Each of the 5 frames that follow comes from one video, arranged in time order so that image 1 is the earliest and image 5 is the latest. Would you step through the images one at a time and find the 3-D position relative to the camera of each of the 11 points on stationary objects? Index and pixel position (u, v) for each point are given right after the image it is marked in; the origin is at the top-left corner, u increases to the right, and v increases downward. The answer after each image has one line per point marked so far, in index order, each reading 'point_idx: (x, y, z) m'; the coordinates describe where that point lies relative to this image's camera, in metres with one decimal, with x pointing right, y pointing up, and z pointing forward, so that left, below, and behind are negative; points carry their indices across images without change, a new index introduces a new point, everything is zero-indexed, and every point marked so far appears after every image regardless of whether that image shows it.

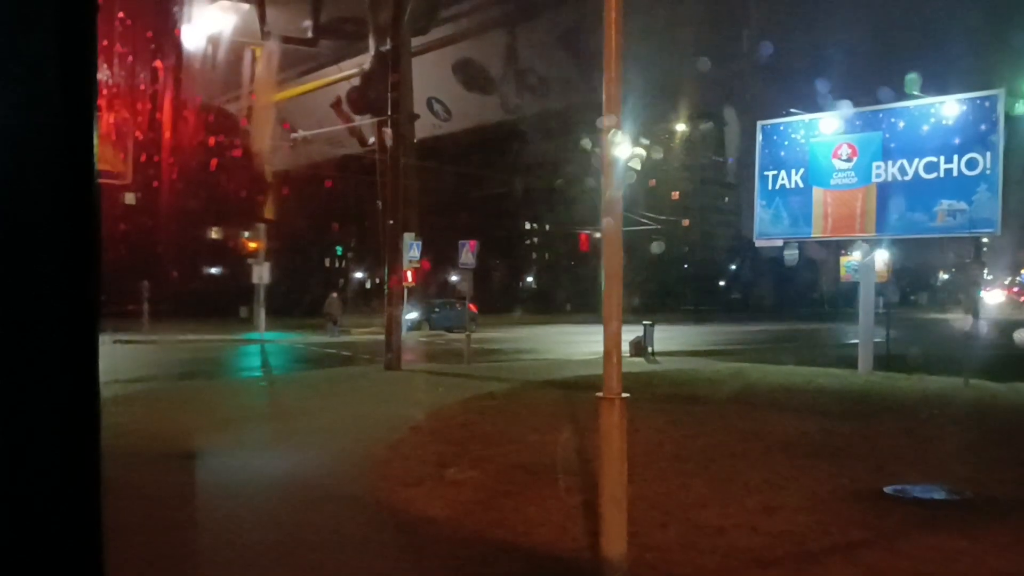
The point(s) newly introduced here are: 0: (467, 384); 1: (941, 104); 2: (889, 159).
0: (-0.7, -1.7, +17.5) m
1: (+8.2, +3.5, +19.1) m
2: (+7.6, +2.6, +19.7) m
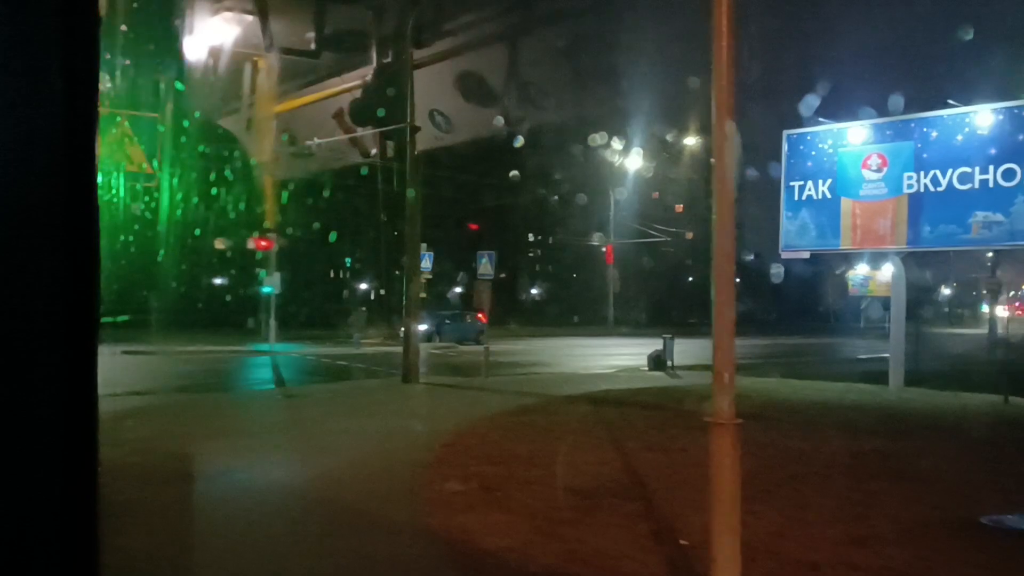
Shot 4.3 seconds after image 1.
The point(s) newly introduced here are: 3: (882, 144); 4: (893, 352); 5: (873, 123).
0: (-0.4, -1.9, +17.0) m
1: (+8.6, +3.2, +18.7) m
2: (+8.0, +2.3, +19.3) m
3: (+7.4, +2.8, +19.7) m
4: (+6.4, -1.1, +16.6) m
5: (+7.1, +3.2, +19.7) m
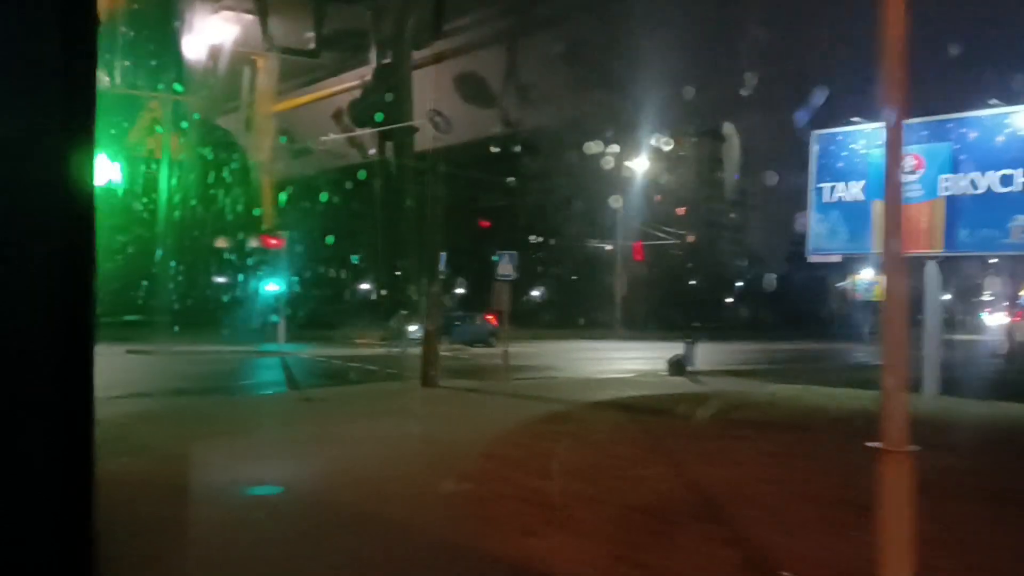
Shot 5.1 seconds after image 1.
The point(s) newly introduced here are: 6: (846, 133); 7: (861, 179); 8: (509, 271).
0: (-0.1, -1.9, +16.5) m
1: (+9.0, +3.1, +18.2) m
2: (+8.3, +2.2, +18.9) m
3: (+7.8, +2.7, +19.2) m
4: (+6.7, -1.2, +16.1) m
5: (+7.5, +3.1, +19.2) m
6: (+6.6, +3.1, +20.2) m
7: (+6.9, +2.2, +20.0) m
8: (0.0, +0.3, +18.2) m
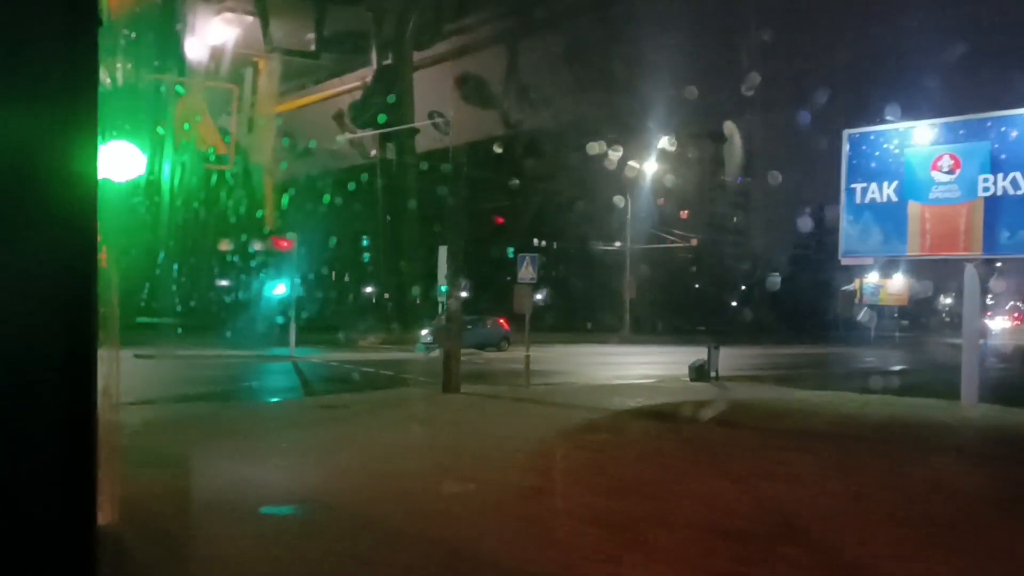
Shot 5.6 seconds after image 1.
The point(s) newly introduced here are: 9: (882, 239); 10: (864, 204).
0: (+0.3, -2.0, +16.0) m
1: (+9.3, +3.1, +17.8) m
2: (+8.7, +2.1, +18.4) m
3: (+8.1, +2.7, +18.7) m
4: (+7.1, -1.2, +15.6) m
5: (+7.8, +3.1, +18.7) m
6: (+7.0, +3.0, +19.7) m
7: (+7.2, +2.1, +19.5) m
8: (+0.3, +0.3, +17.7) m
9: (+7.1, +1.0, +19.7) m
10: (+6.8, +1.7, +20.0) m
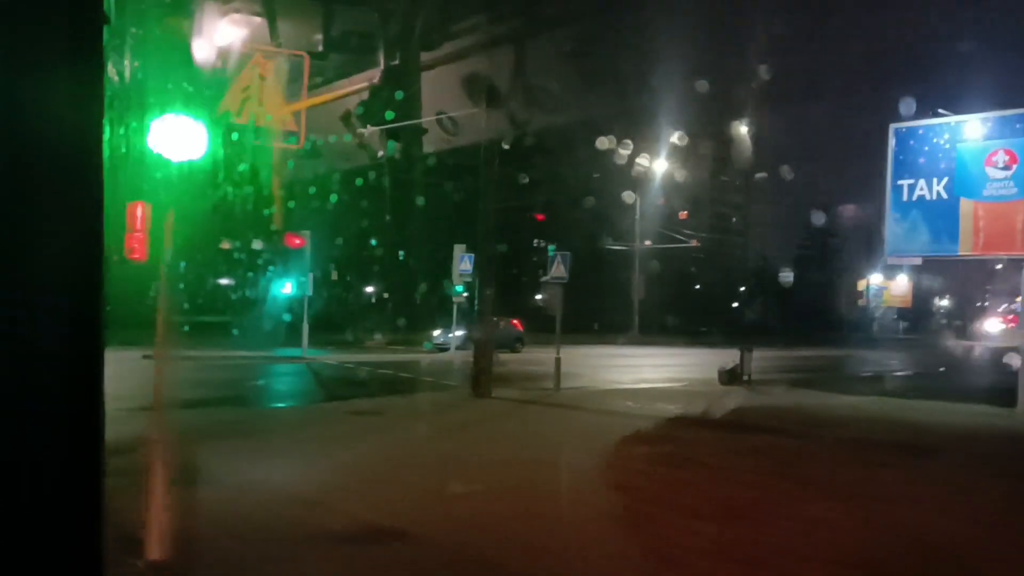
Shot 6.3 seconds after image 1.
0: (+0.8, -2.0, +15.2) m
1: (+9.8, +3.0, +17.1) m
2: (+9.2, +2.1, +17.7) m
3: (+8.6, +2.6, +18.0) m
4: (+7.6, -1.3, +14.9) m
5: (+8.3, +3.0, +18.0) m
6: (+7.5, +3.0, +19.0) m
7: (+7.7, +2.1, +18.8) m
8: (+0.8, +0.3, +16.9) m
9: (+7.6, +0.9, +19.0) m
10: (+7.3, +1.6, +19.3) m
